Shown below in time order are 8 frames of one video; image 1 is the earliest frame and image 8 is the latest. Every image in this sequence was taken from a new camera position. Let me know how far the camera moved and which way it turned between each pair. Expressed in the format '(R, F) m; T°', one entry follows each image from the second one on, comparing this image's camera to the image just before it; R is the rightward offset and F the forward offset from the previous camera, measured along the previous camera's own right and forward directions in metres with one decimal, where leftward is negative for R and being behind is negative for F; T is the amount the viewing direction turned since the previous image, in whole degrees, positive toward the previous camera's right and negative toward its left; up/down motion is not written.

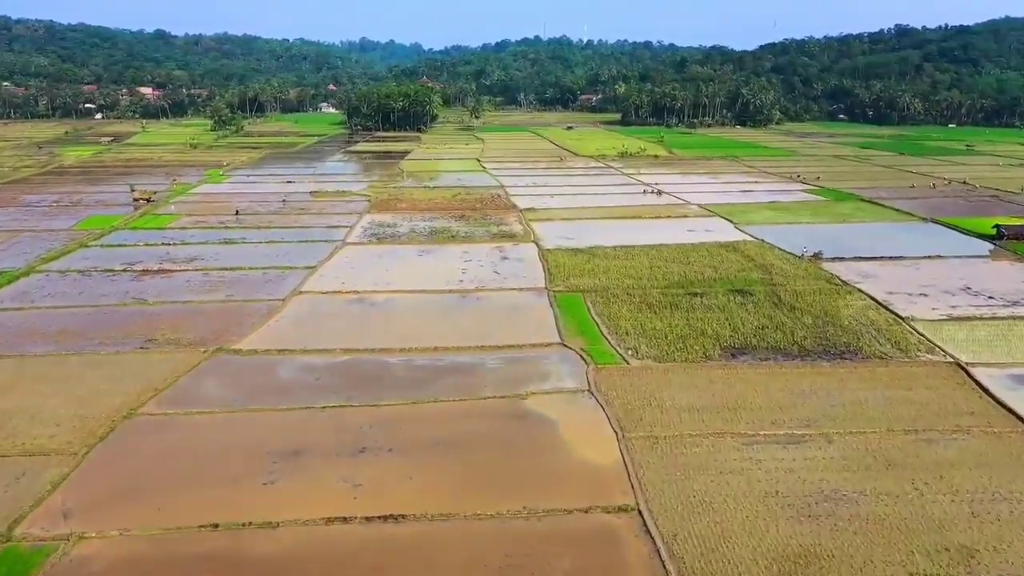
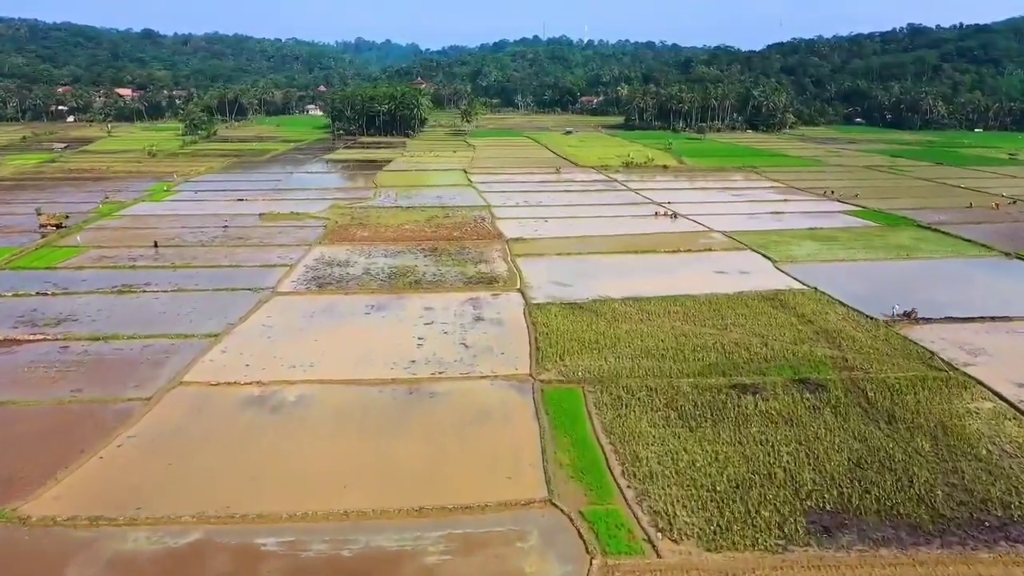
(+0.6, +6.8) m; 0°
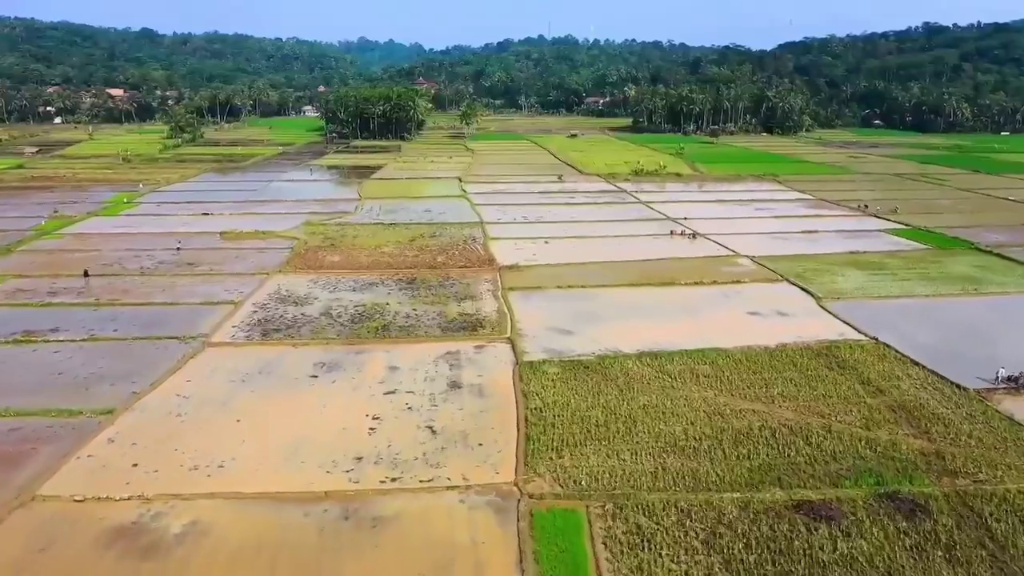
(+0.4, +4.4) m; 0°
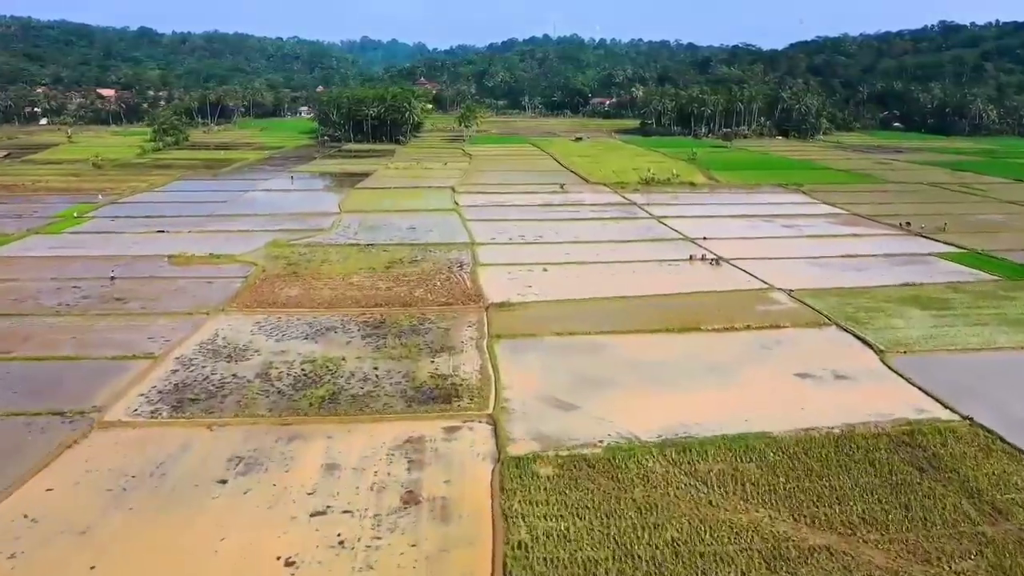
(+0.4, +4.4) m; 0°
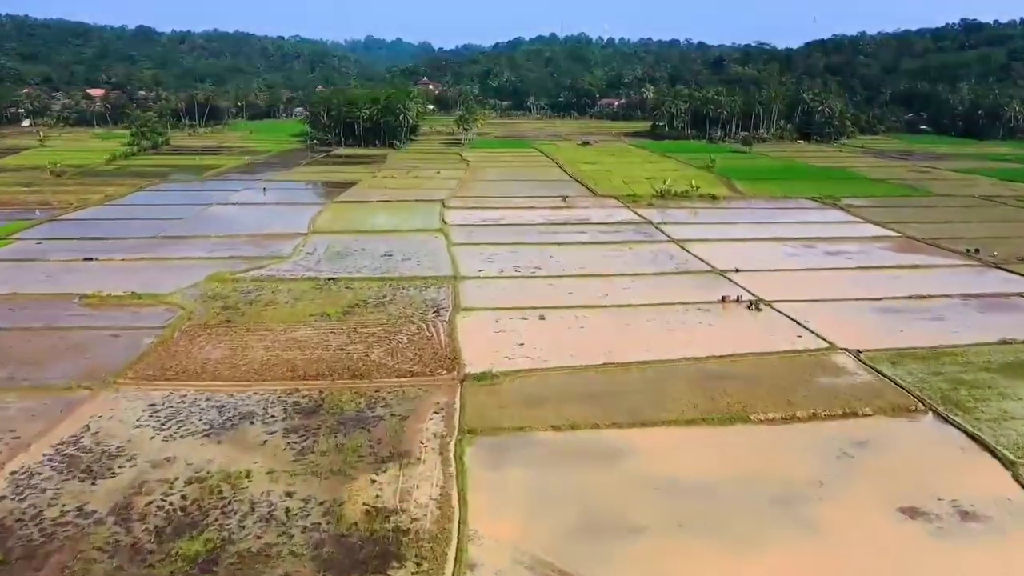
(+0.5, +5.3) m; -1°
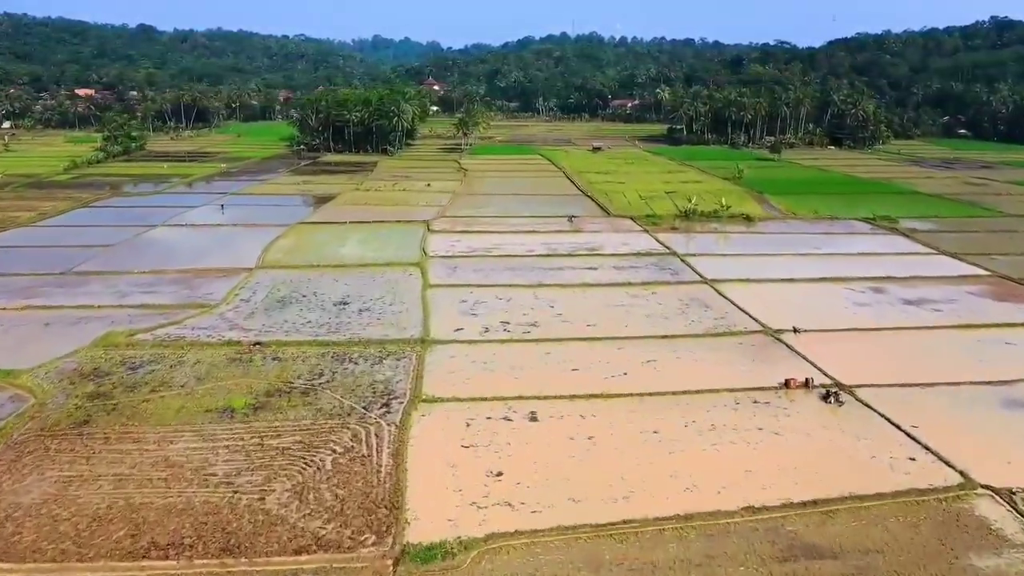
(+0.6, +6.2) m; -1°
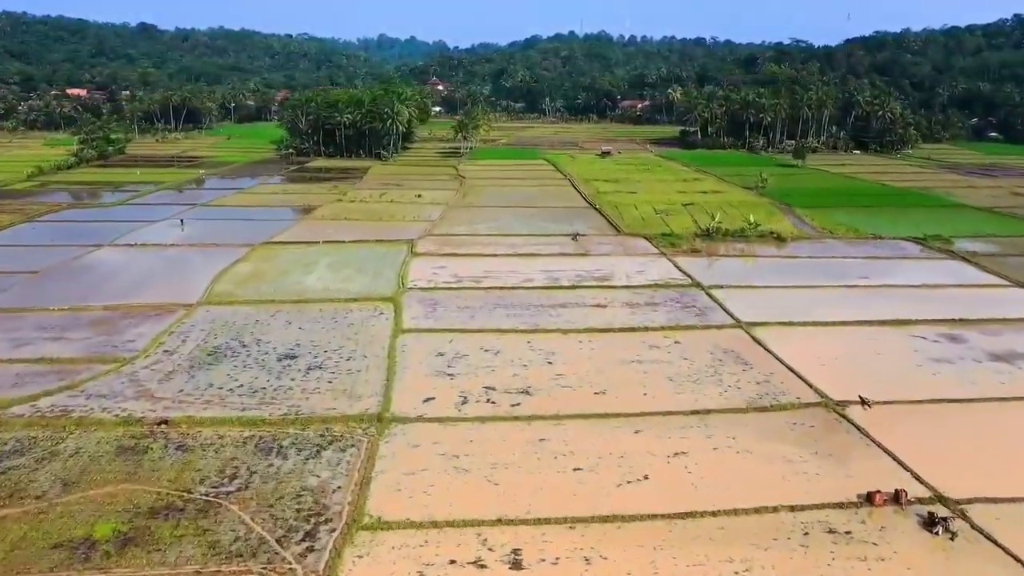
(+0.4, +4.4) m; -1°
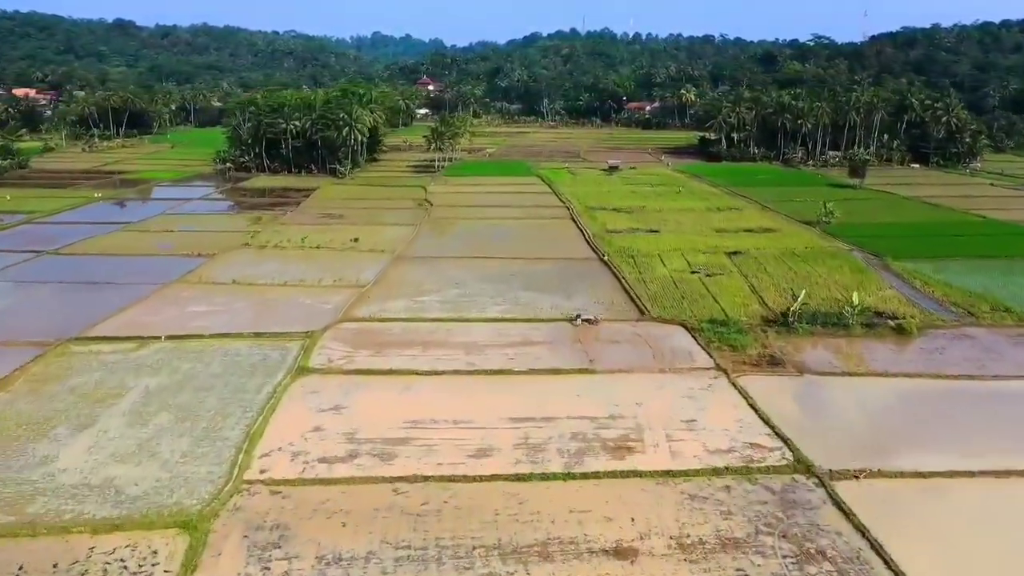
(+1.0, +11.6) m; 0°
